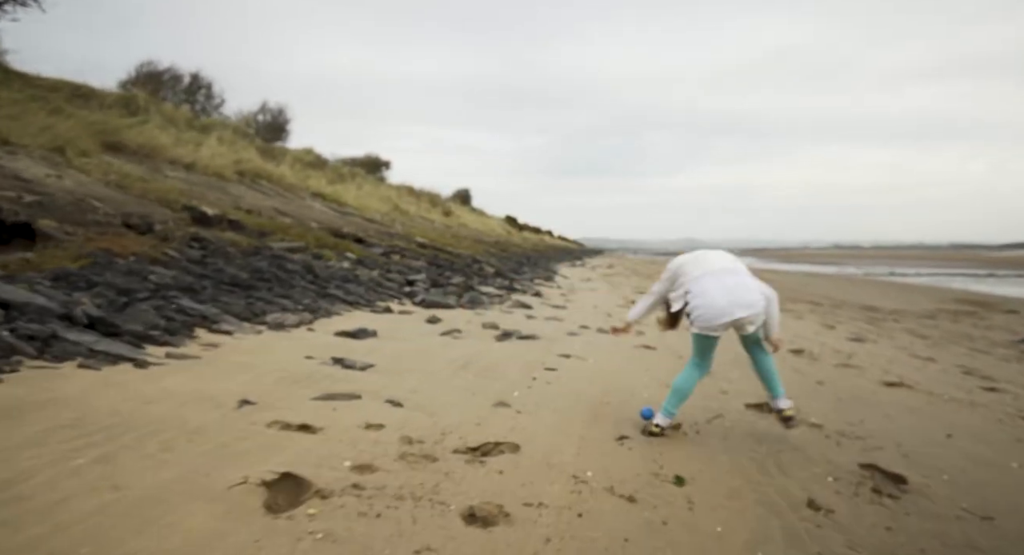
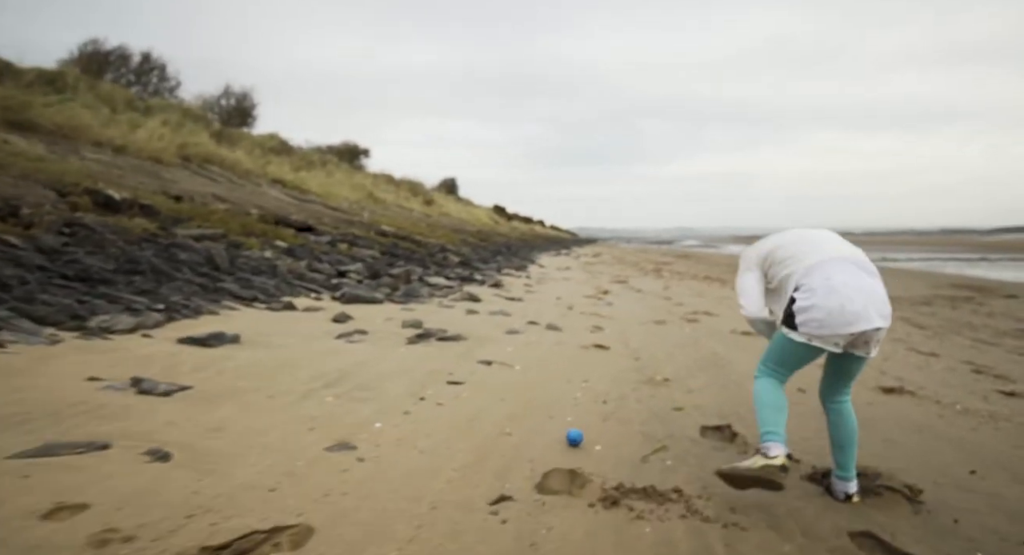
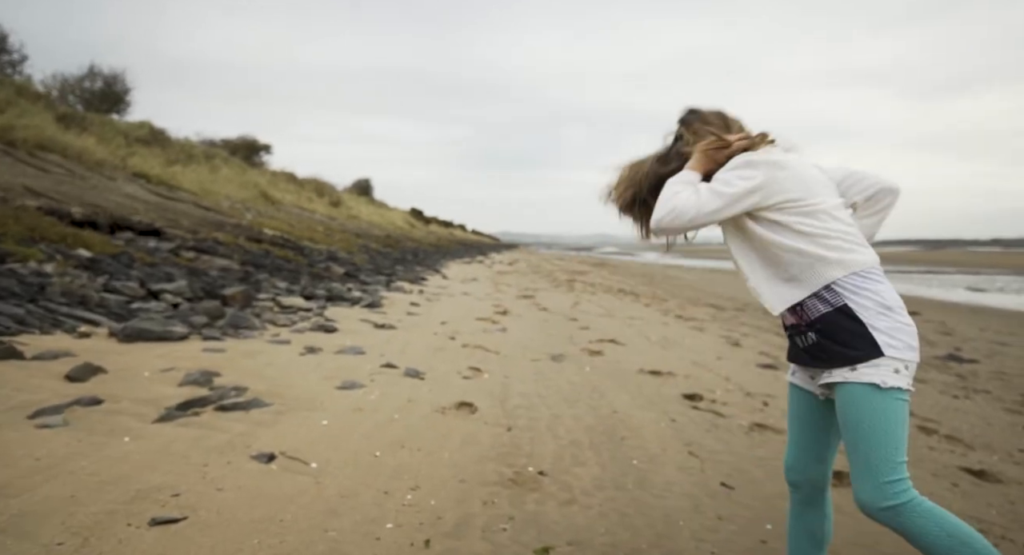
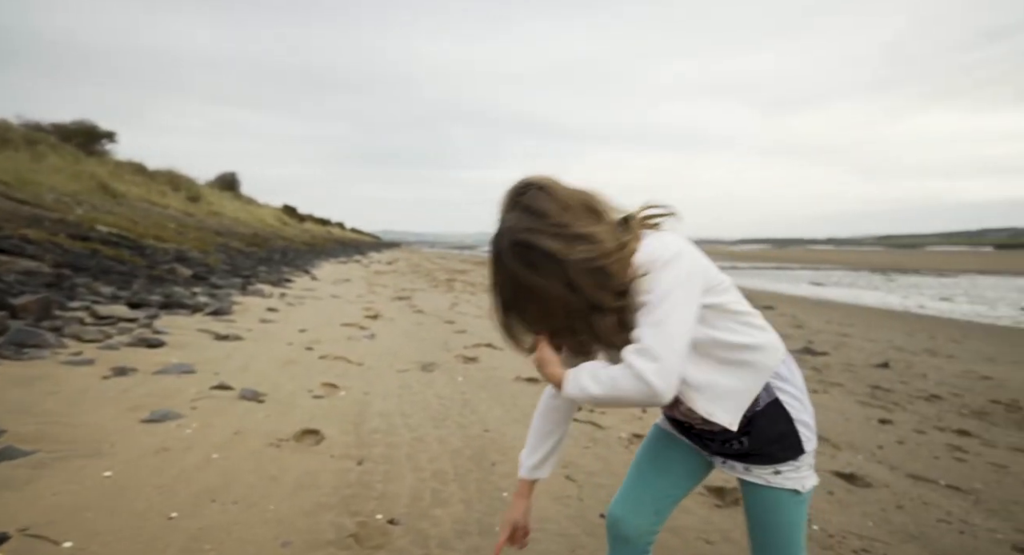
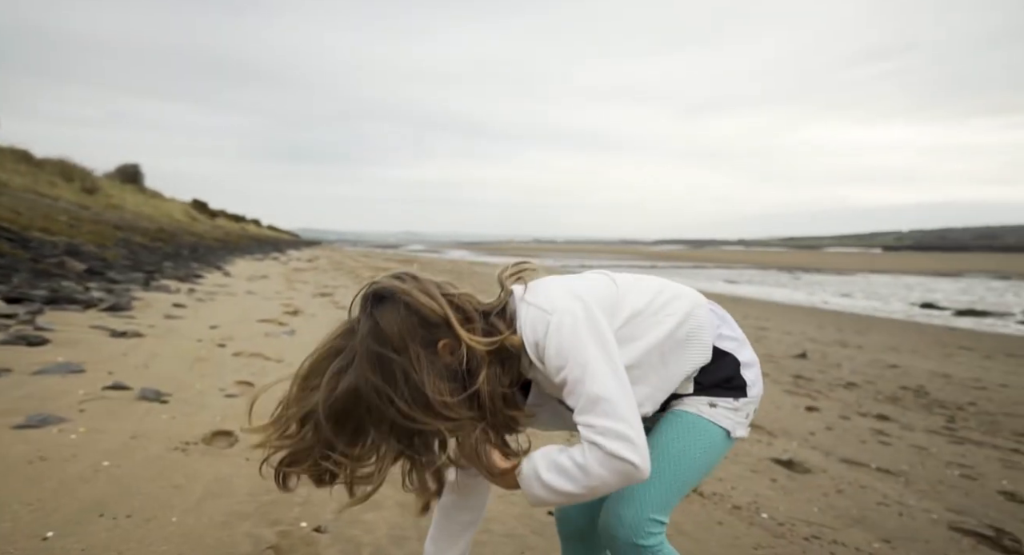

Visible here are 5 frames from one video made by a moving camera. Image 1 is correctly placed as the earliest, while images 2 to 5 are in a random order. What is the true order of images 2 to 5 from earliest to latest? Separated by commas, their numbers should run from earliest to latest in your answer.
2, 3, 4, 5
